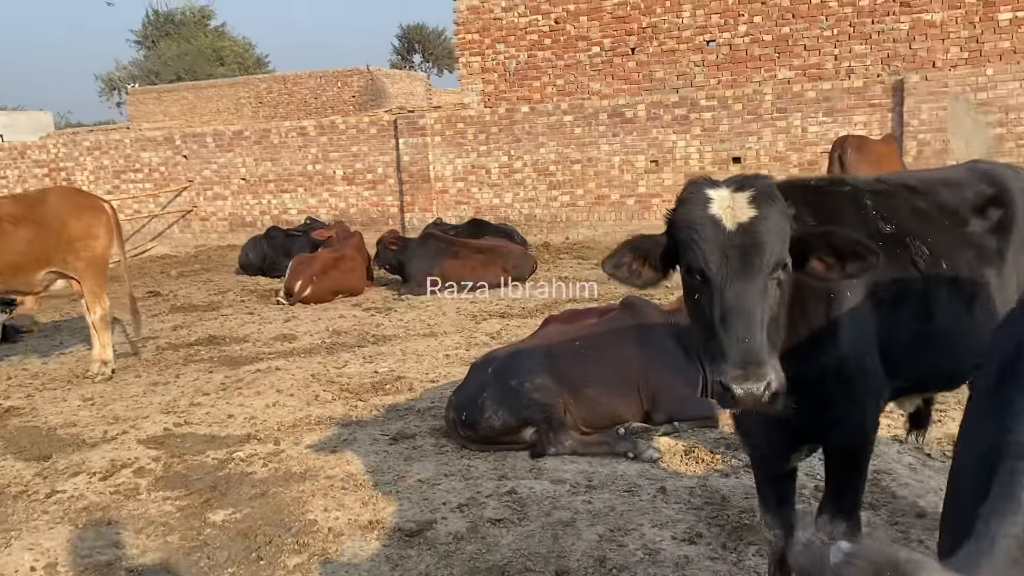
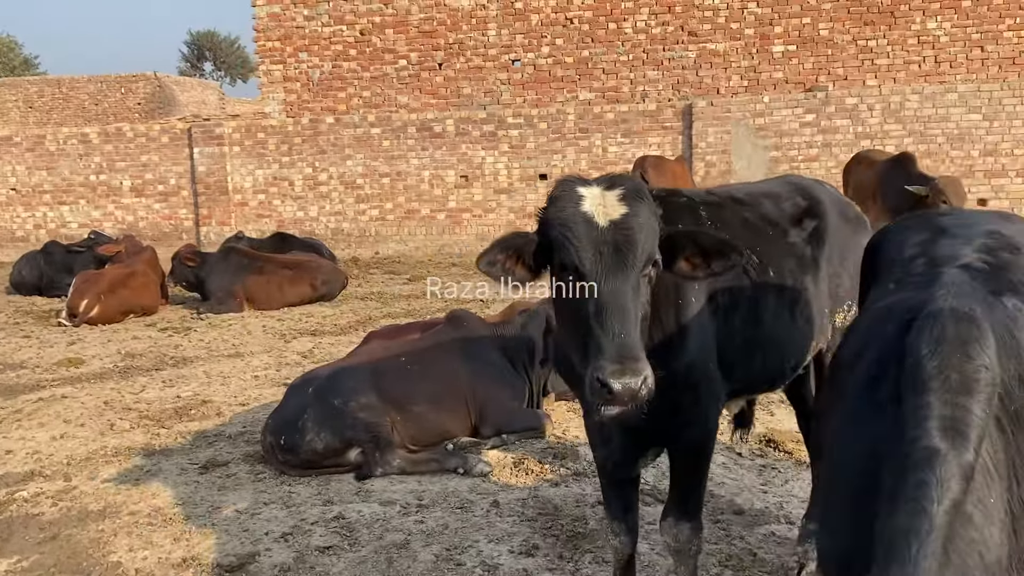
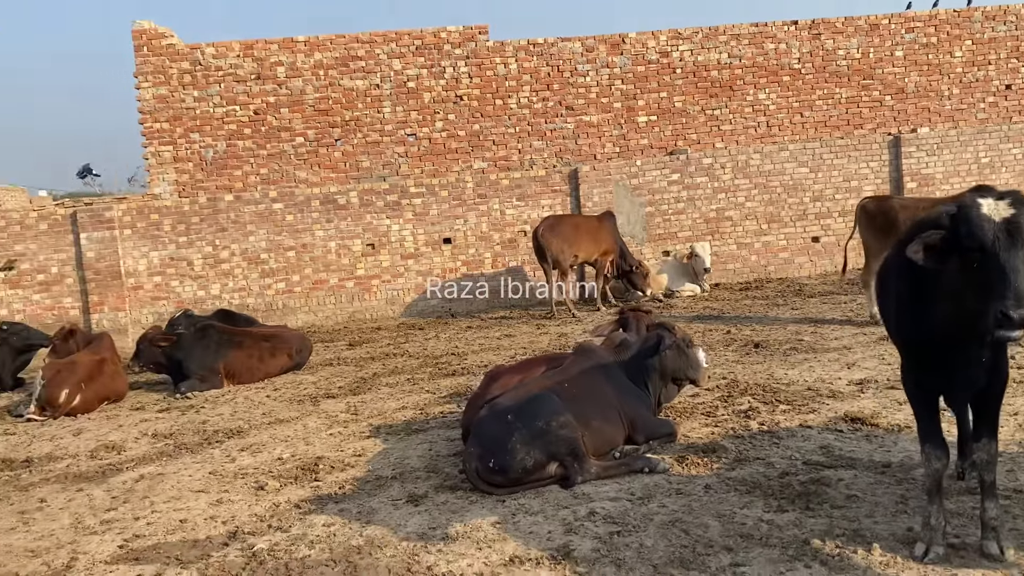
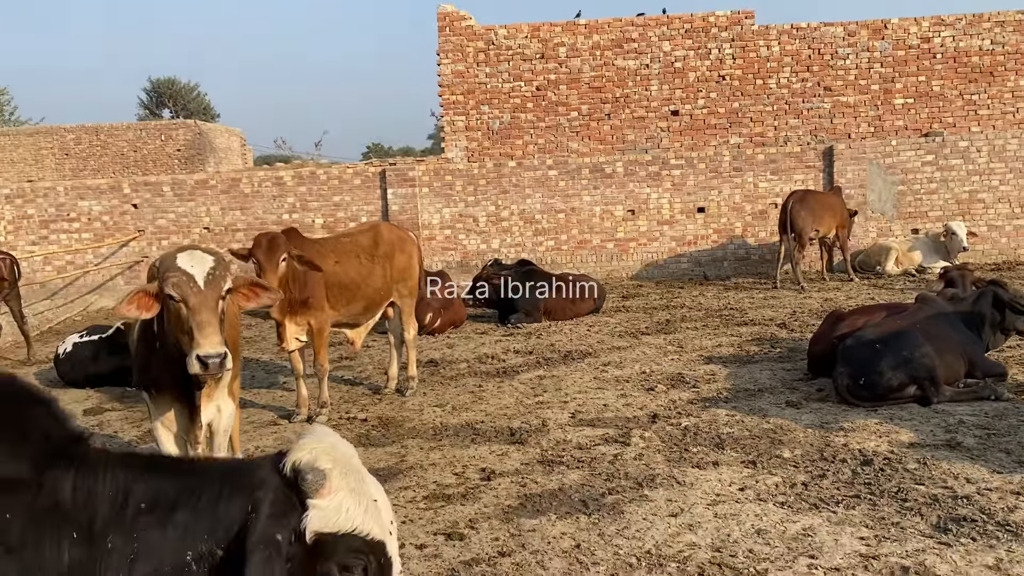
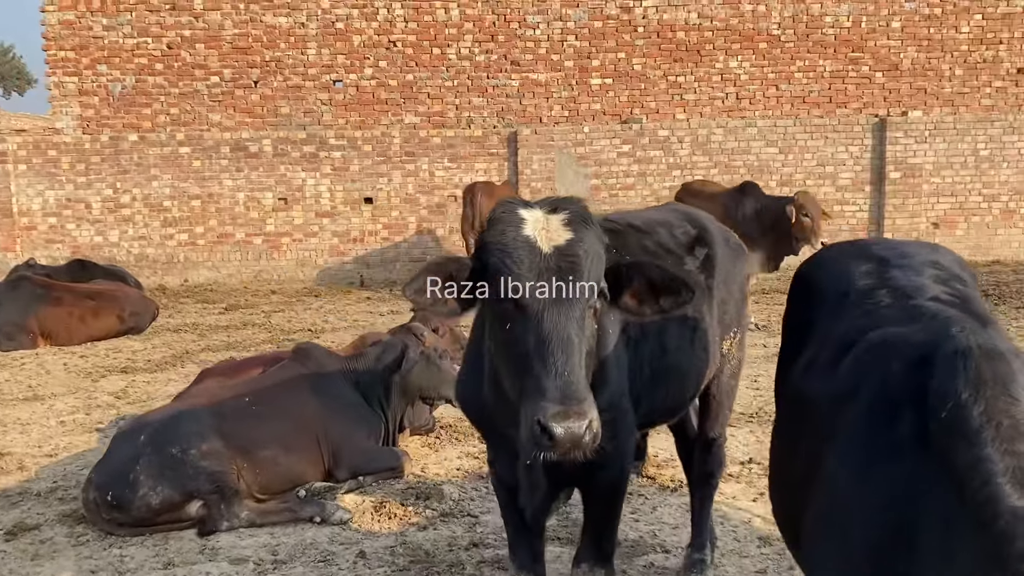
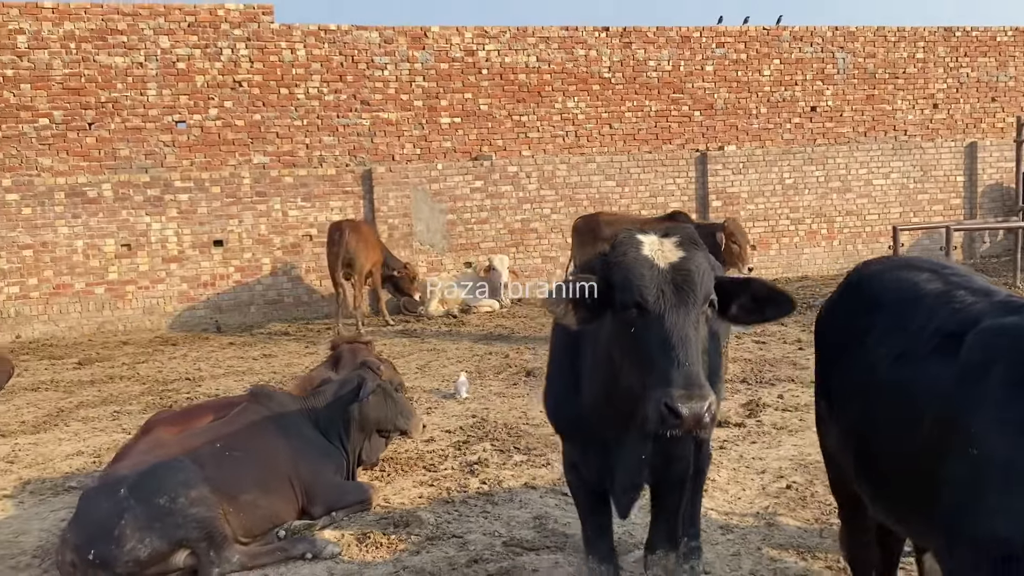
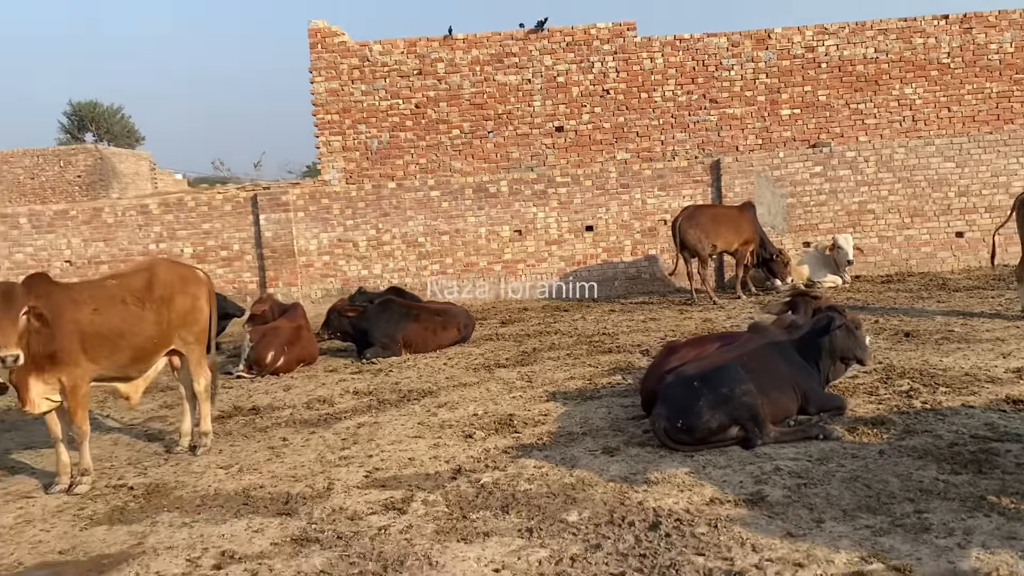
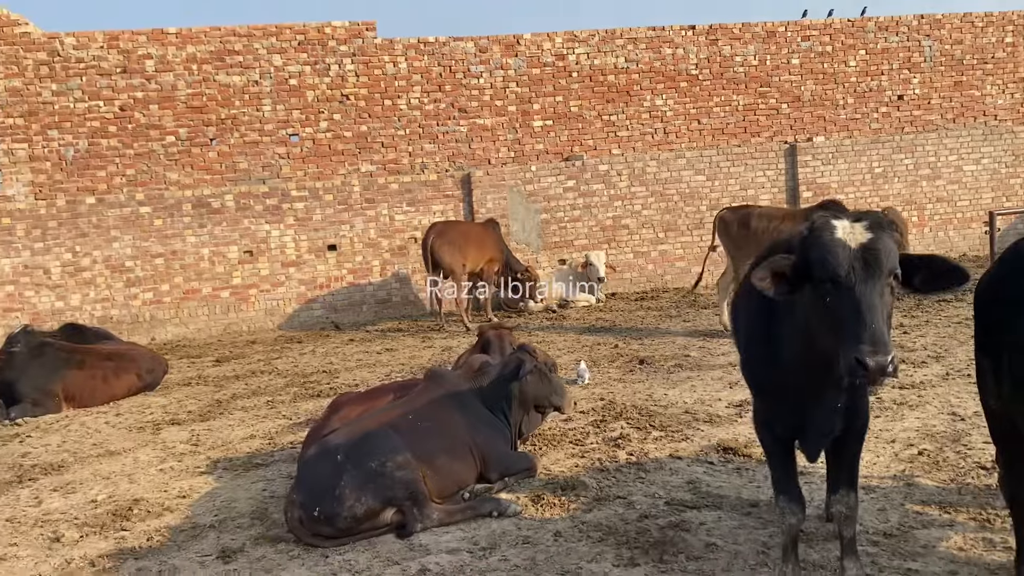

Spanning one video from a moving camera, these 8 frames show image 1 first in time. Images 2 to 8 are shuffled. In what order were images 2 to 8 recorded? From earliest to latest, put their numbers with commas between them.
2, 5, 6, 8, 3, 7, 4
